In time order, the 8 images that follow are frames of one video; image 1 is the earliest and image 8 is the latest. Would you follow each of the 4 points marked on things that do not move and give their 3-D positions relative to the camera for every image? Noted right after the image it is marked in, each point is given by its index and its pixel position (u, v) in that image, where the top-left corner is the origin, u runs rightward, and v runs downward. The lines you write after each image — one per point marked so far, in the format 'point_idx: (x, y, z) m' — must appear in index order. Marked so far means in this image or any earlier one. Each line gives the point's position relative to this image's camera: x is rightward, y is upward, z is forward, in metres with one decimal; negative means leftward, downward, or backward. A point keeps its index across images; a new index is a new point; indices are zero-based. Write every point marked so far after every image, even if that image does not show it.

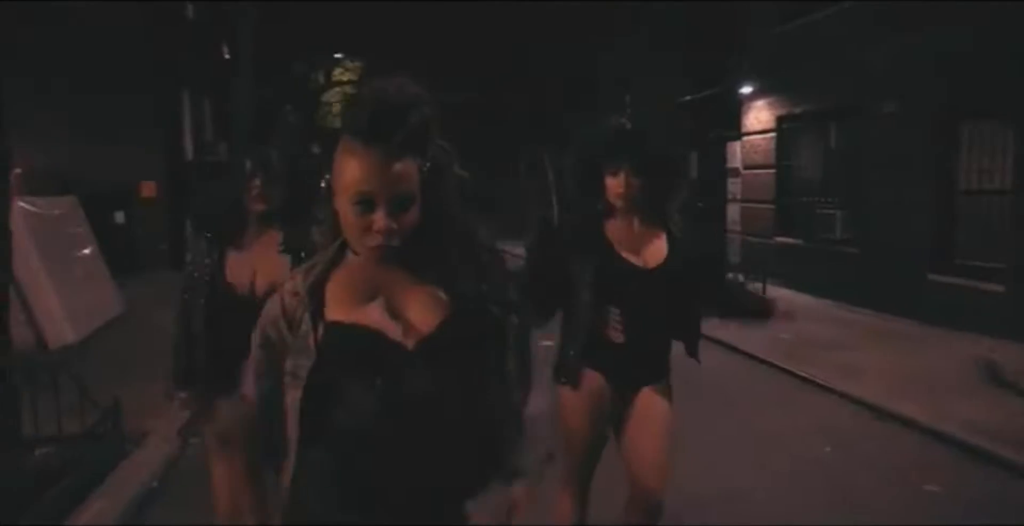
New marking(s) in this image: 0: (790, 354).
0: (+3.0, -1.0, +11.2) m
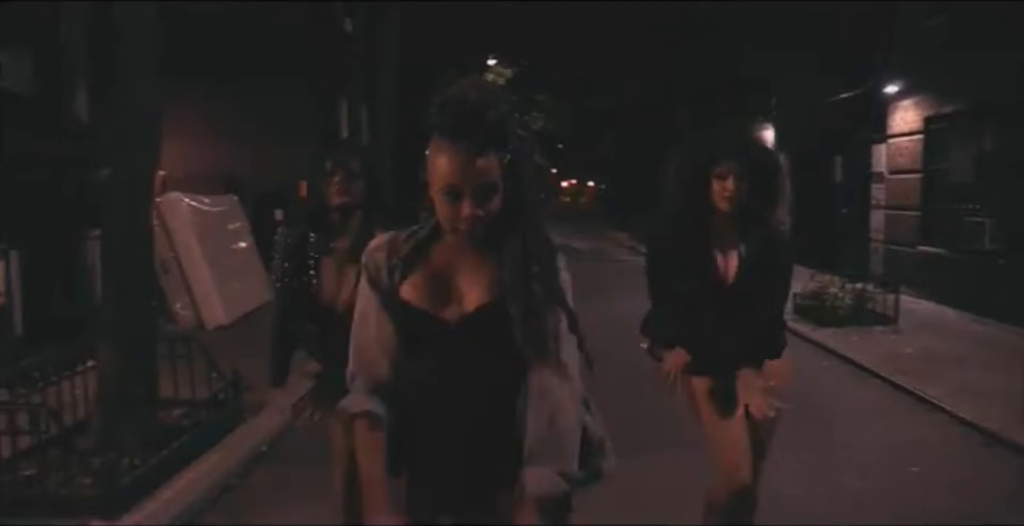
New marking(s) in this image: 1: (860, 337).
0: (+4.3, -1.1, +11.3) m
1: (+4.5, -0.9, +13.4) m
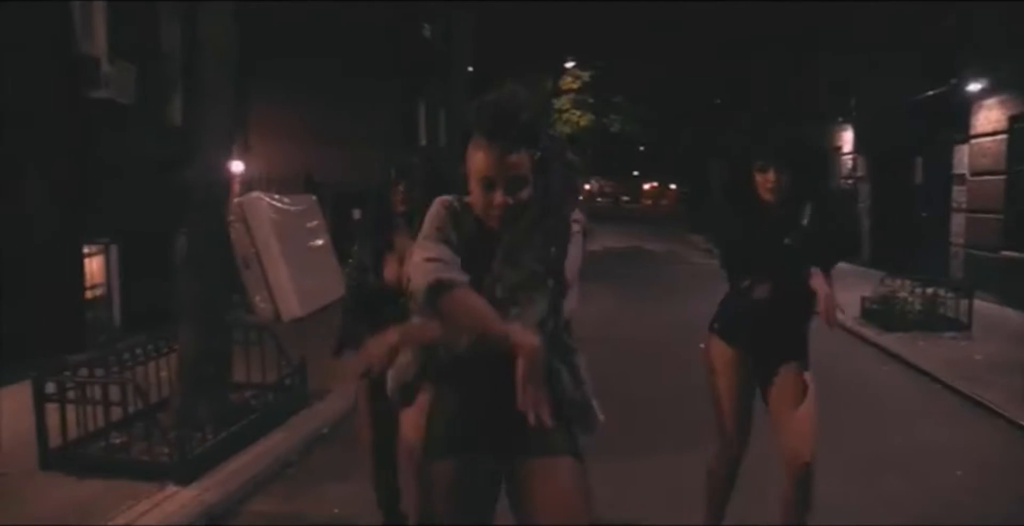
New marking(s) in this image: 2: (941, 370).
0: (+4.9, -1.2, +11.3) m
1: (+5.4, -0.9, +13.3) m
2: (+4.6, -1.1, +11.1) m
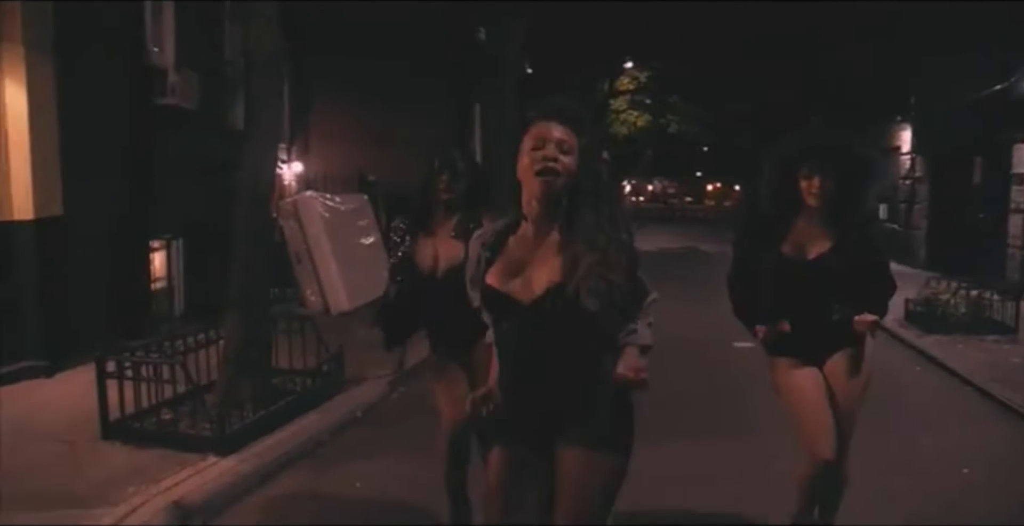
0: (+5.3, -1.2, +11.5) m
1: (+5.9, -1.0, +13.5) m
2: (+5.0, -1.2, +11.3) m
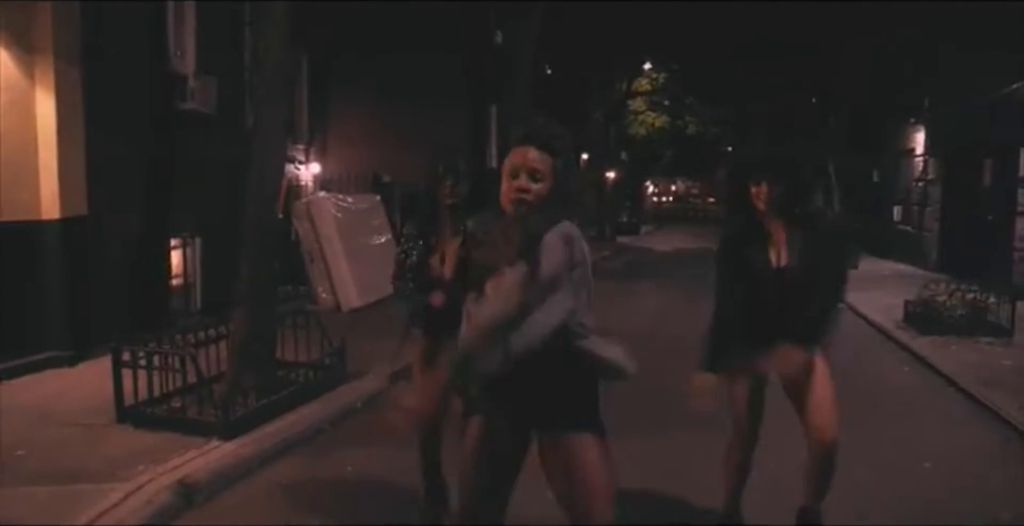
0: (+5.4, -1.2, +11.8) m
1: (+6.0, -1.0, +13.8) m
2: (+5.0, -1.2, +11.6) m
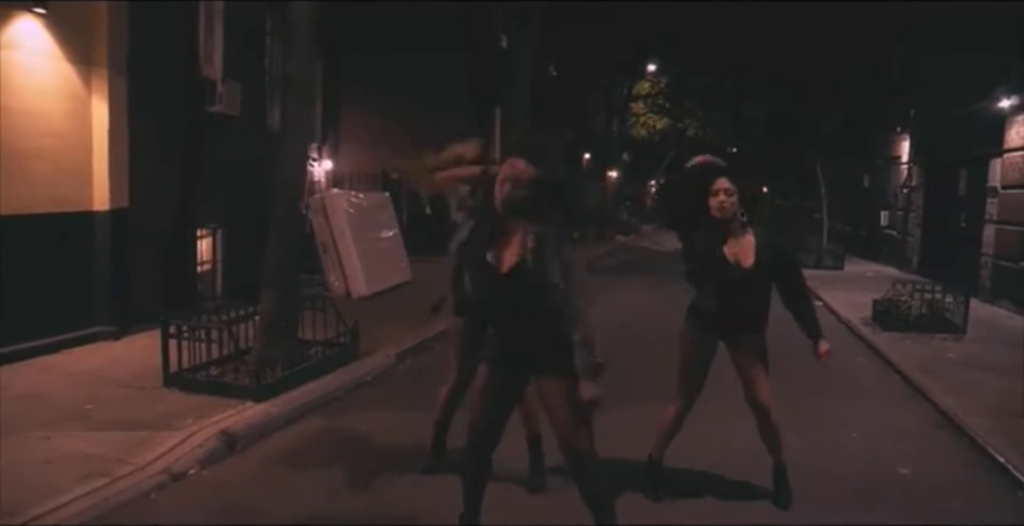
0: (+5.3, -1.3, +12.9) m
1: (+5.9, -1.0, +14.9) m
2: (+5.0, -1.2, +12.8) m
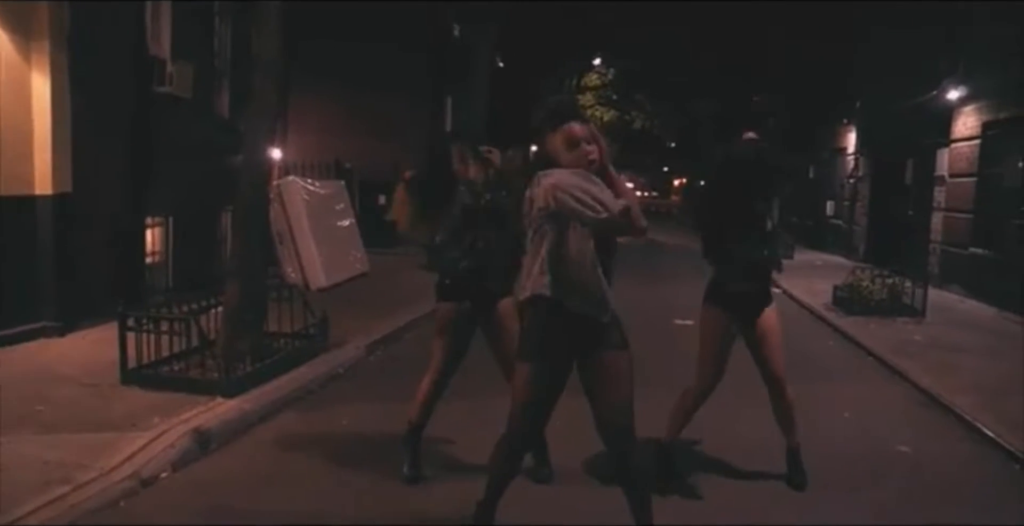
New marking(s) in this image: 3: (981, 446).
0: (+4.9, -1.1, +12.7) m
1: (+5.4, -0.8, +14.8) m
2: (+4.6, -1.1, +12.6) m
3: (+3.9, -1.5, +8.6) m
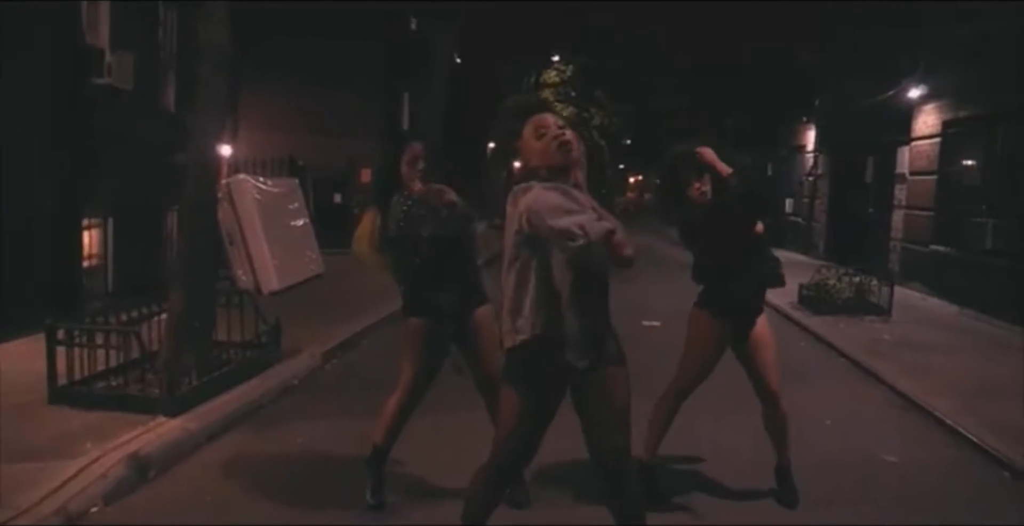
0: (+4.5, -1.1, +12.4) m
1: (+4.9, -0.8, +14.5) m
2: (+4.1, -1.1, +12.3) m
3: (+3.7, -1.5, +8.2) m
